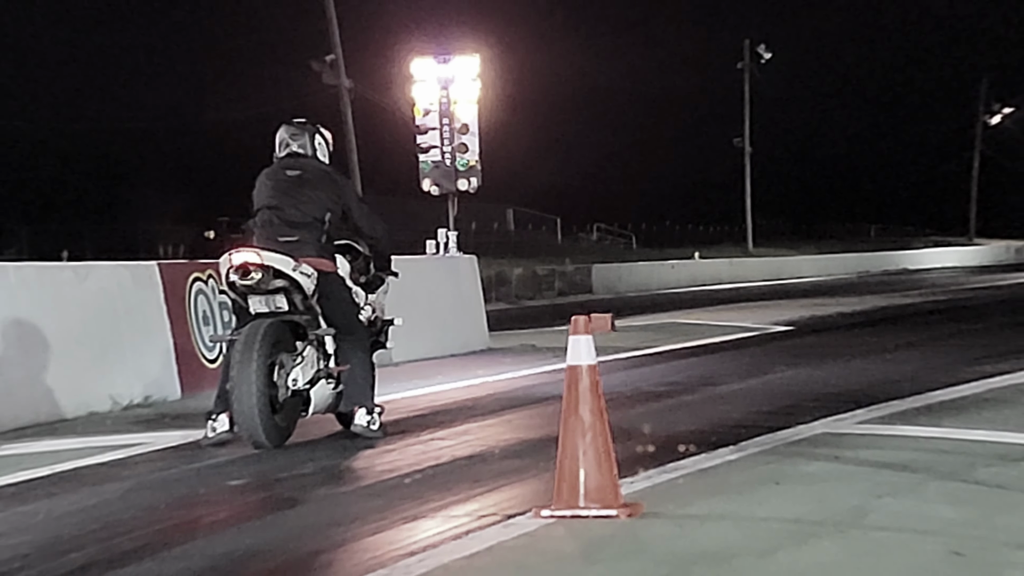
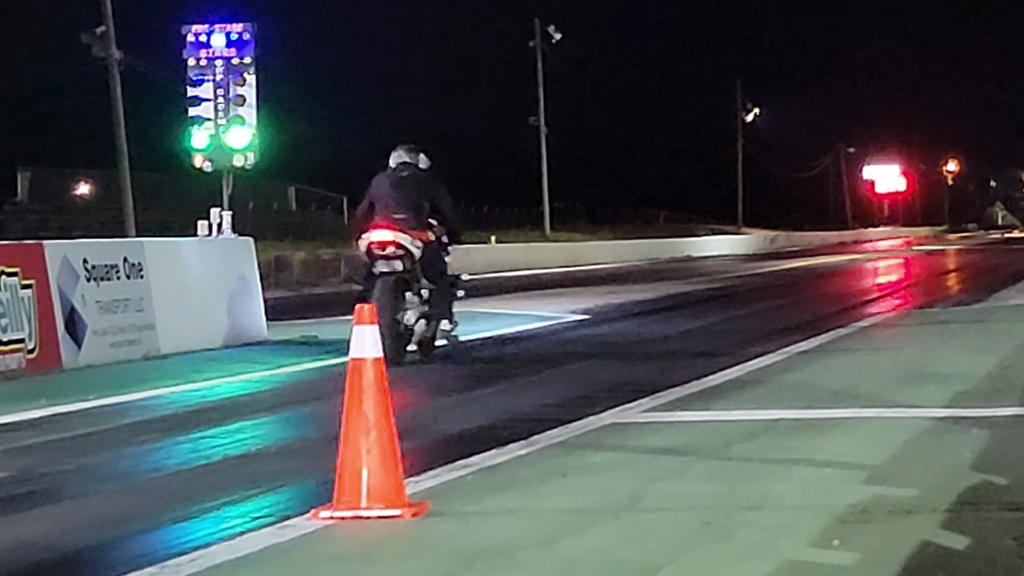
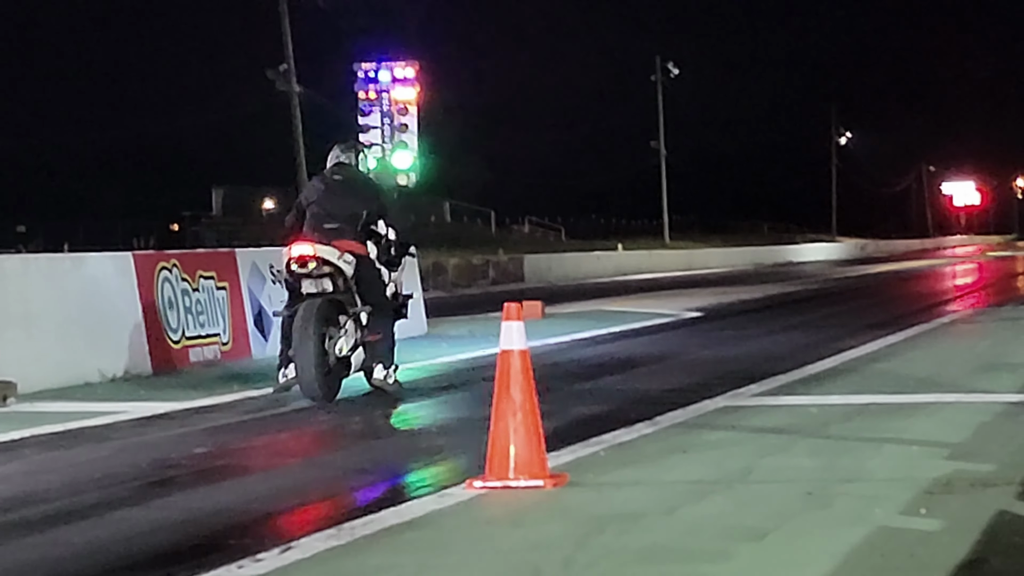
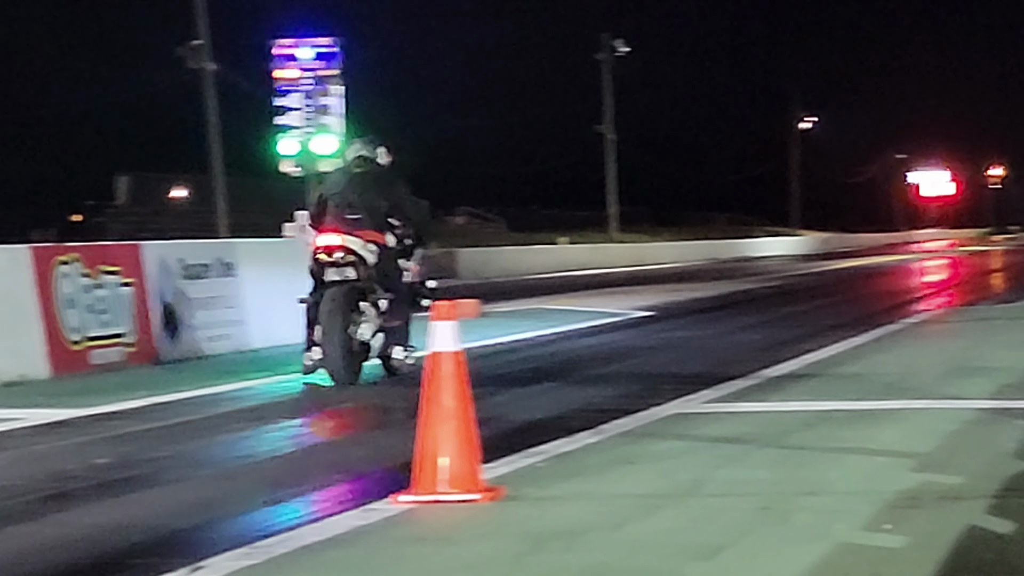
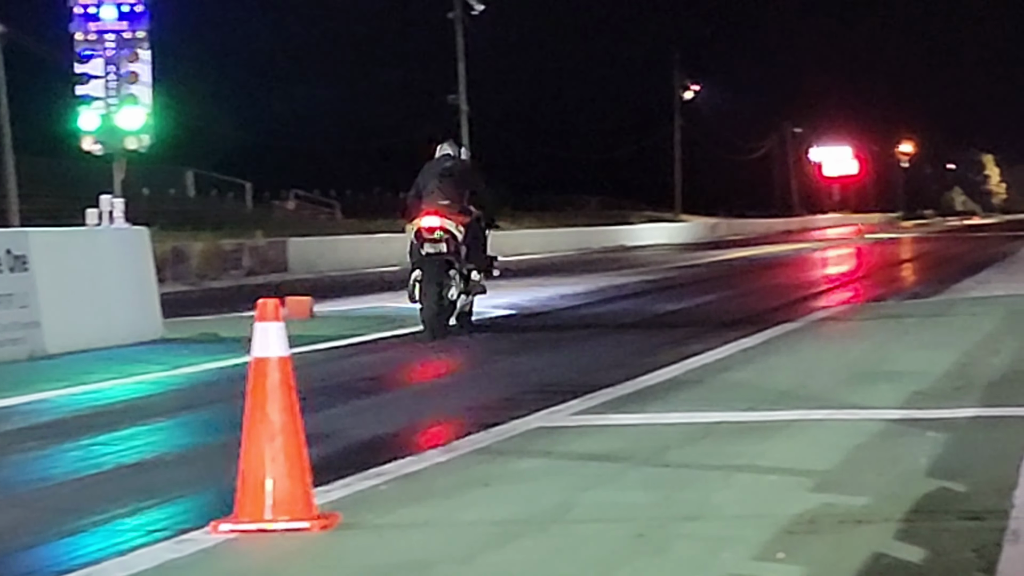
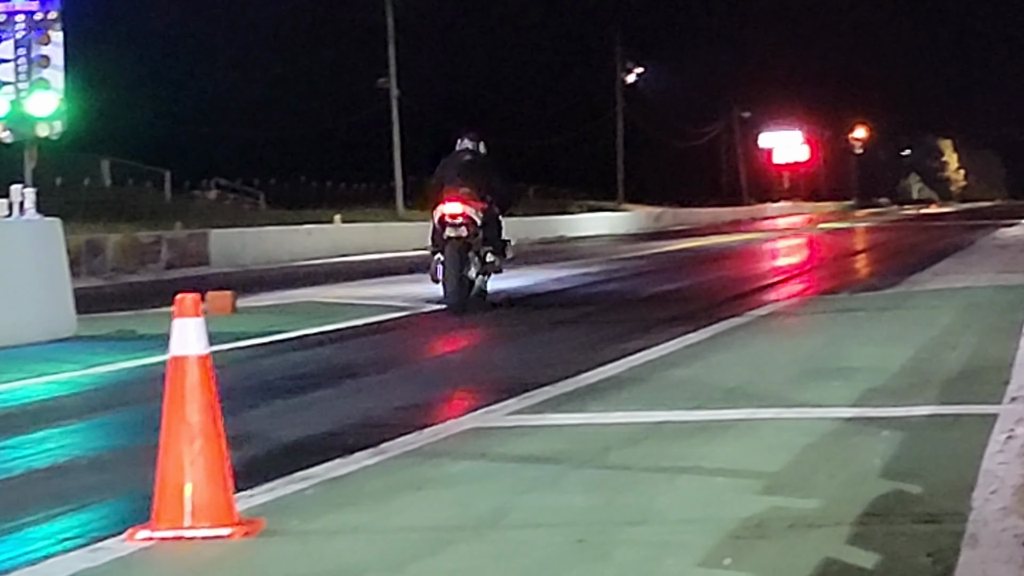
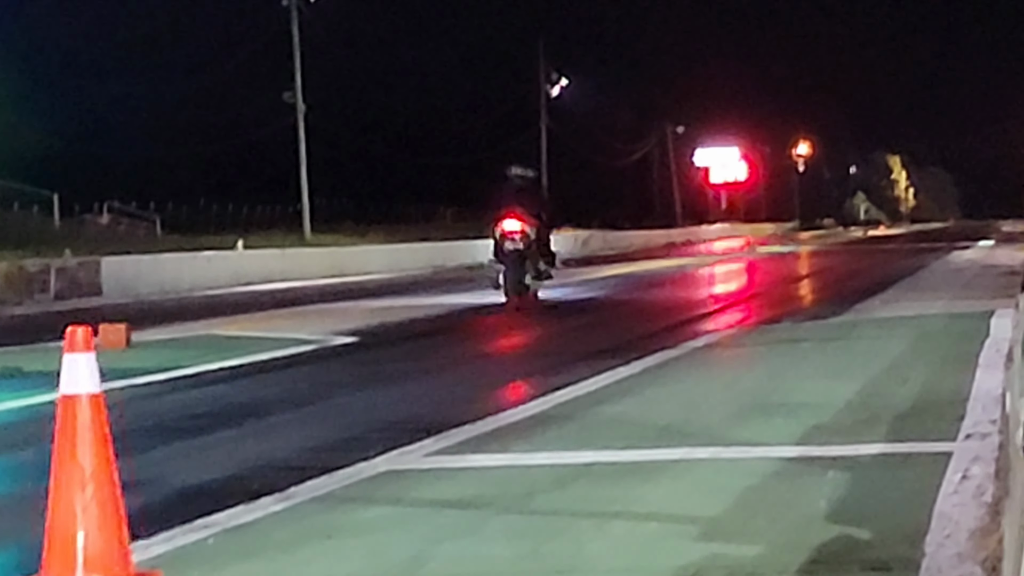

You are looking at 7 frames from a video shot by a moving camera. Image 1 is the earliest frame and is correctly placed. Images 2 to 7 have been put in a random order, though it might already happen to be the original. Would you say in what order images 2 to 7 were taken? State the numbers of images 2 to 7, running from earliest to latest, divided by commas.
3, 4, 2, 5, 6, 7
